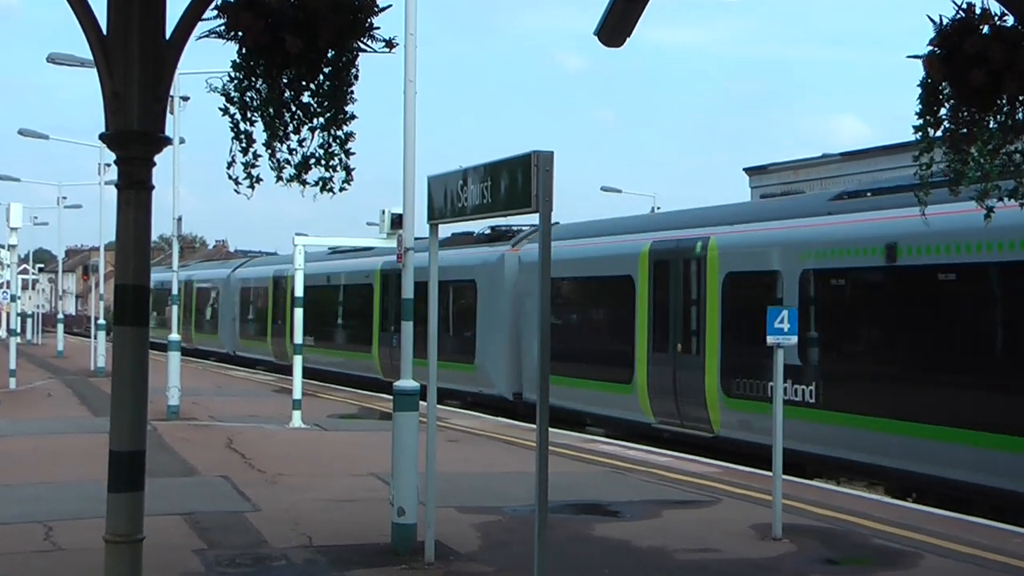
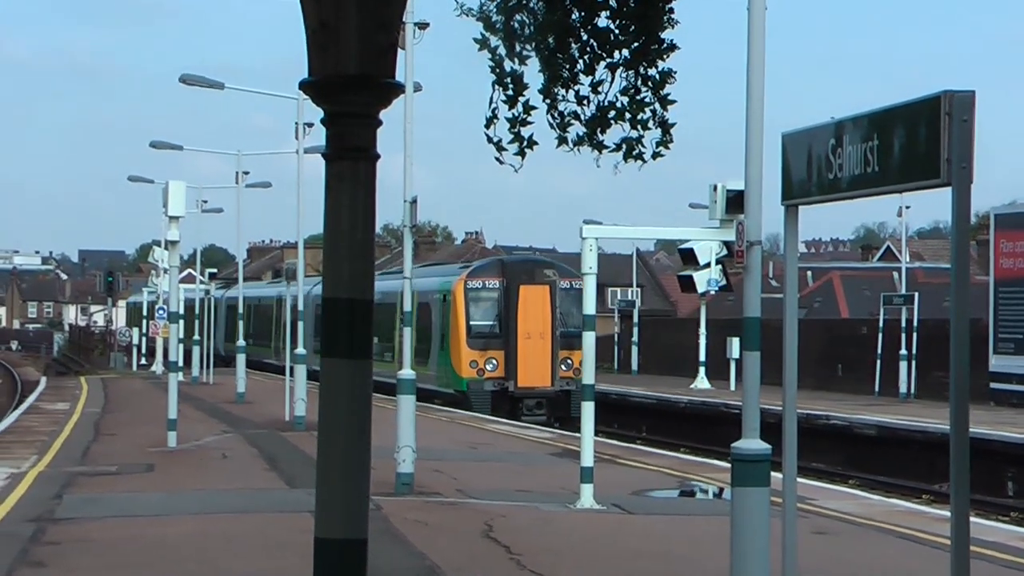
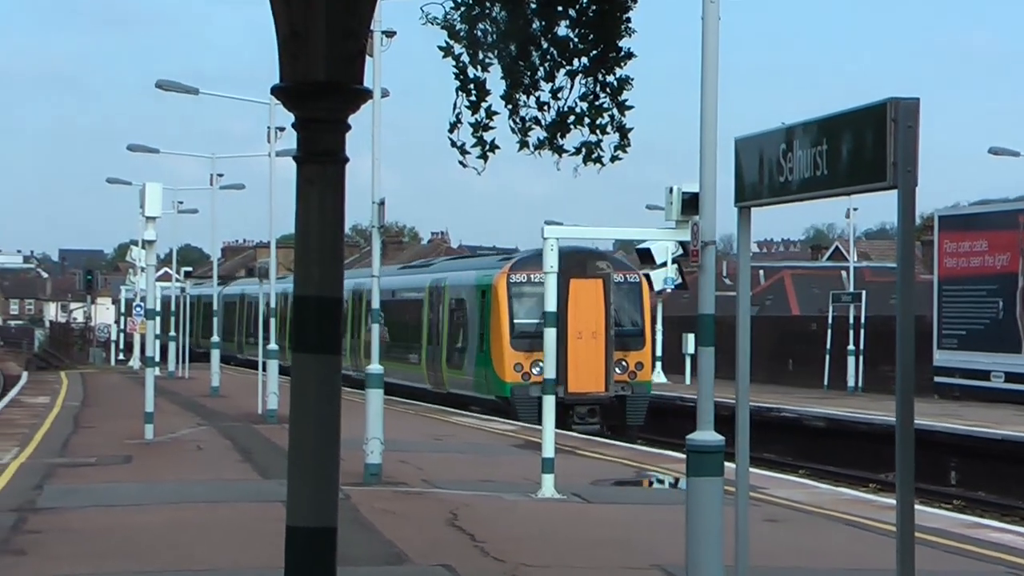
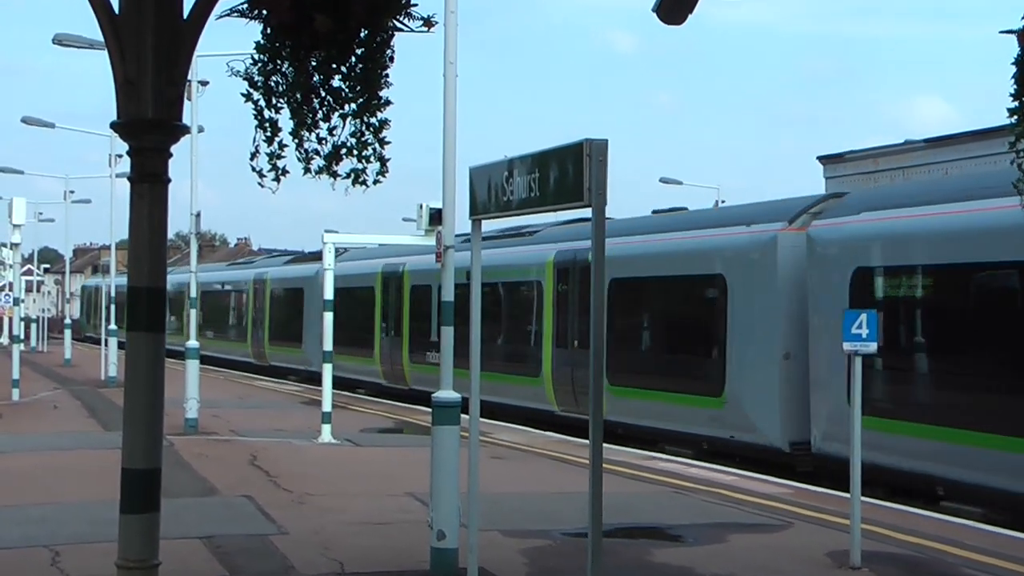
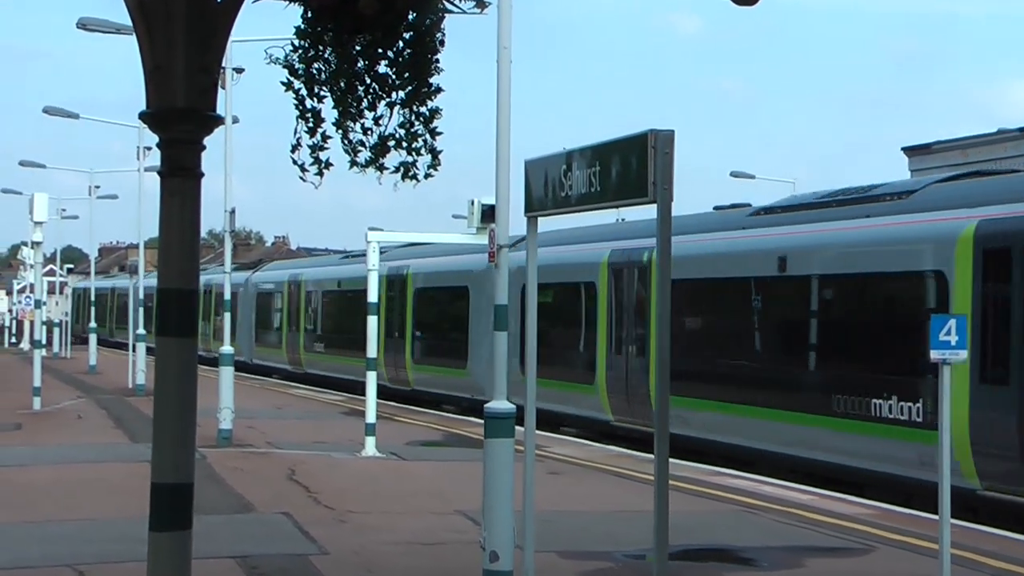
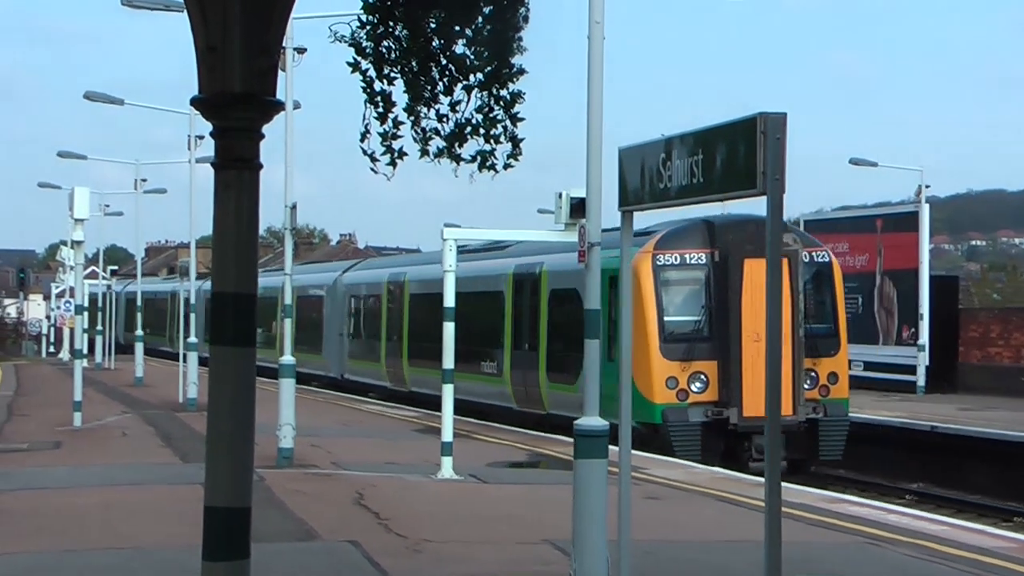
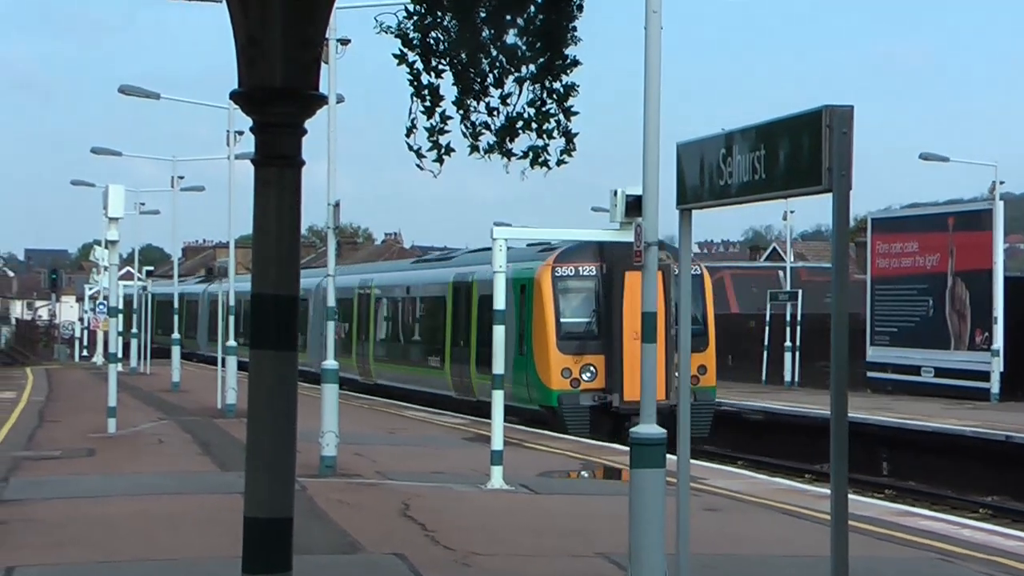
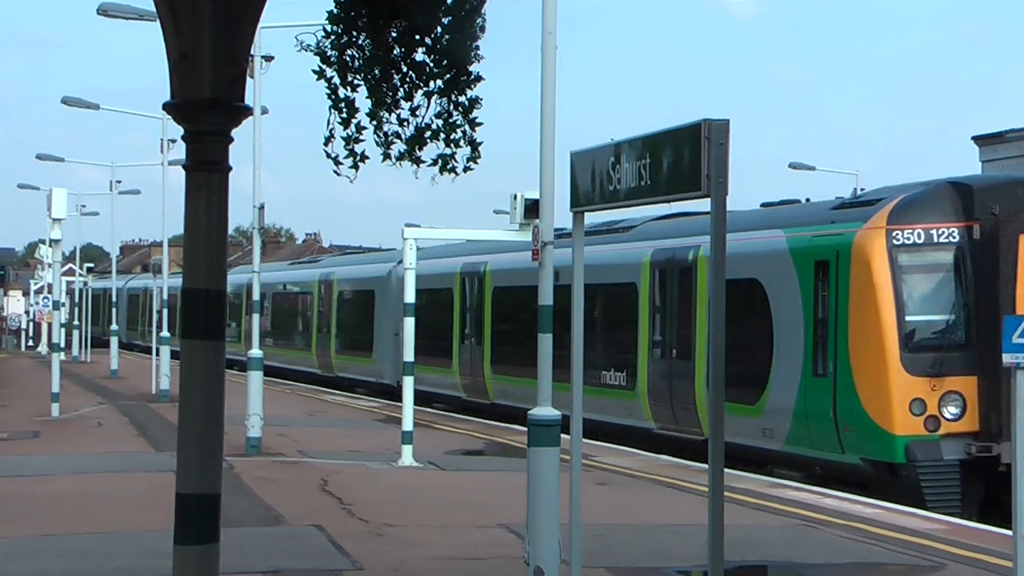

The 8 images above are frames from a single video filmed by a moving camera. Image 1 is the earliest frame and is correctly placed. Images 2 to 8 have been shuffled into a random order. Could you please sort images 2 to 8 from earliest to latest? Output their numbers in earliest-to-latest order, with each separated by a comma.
4, 5, 8, 6, 7, 3, 2
